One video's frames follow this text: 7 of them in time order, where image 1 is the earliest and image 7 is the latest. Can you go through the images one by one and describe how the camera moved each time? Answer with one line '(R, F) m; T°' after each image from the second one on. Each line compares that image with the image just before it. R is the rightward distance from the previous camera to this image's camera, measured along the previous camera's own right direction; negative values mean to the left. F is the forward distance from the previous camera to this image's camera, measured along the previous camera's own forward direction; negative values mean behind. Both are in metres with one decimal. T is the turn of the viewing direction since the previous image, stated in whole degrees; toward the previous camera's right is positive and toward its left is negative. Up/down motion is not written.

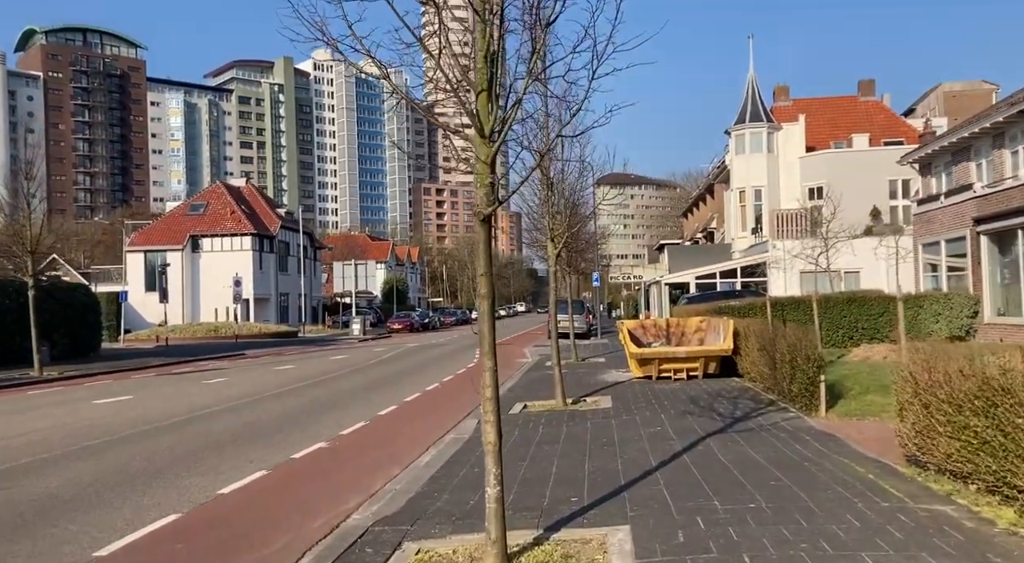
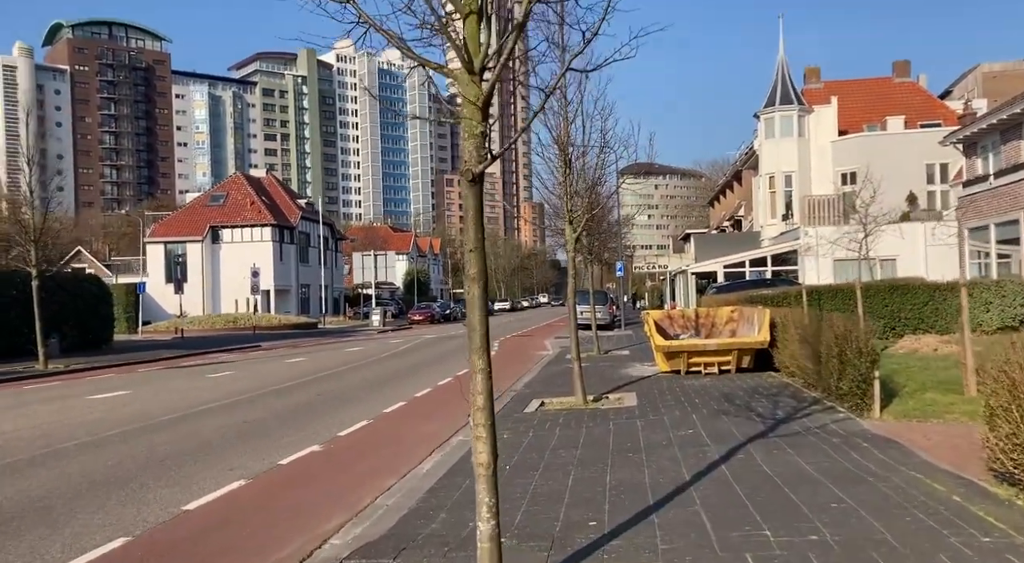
(+0.1, +1.2) m; -1°
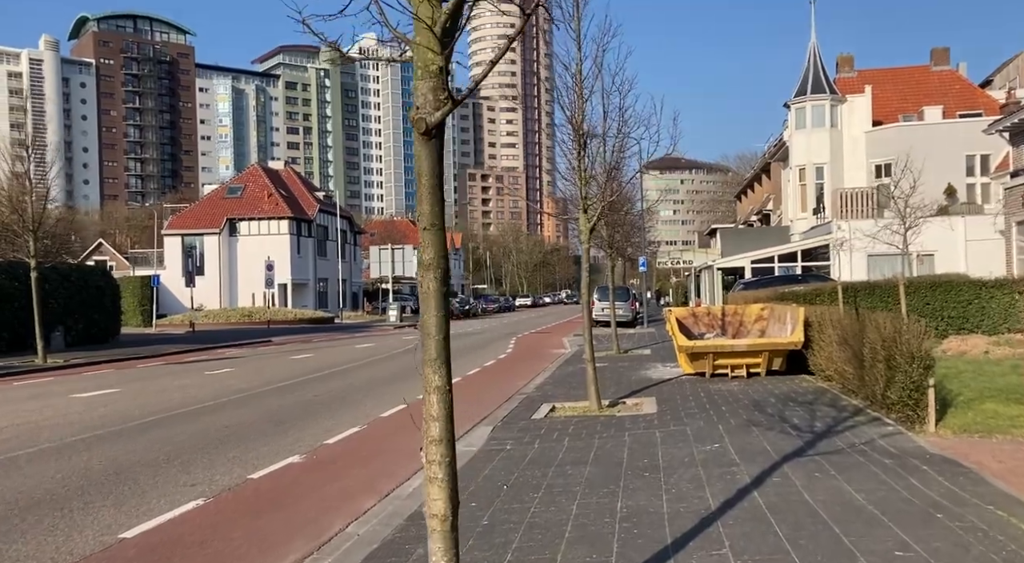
(+0.2, +1.1) m; -1°
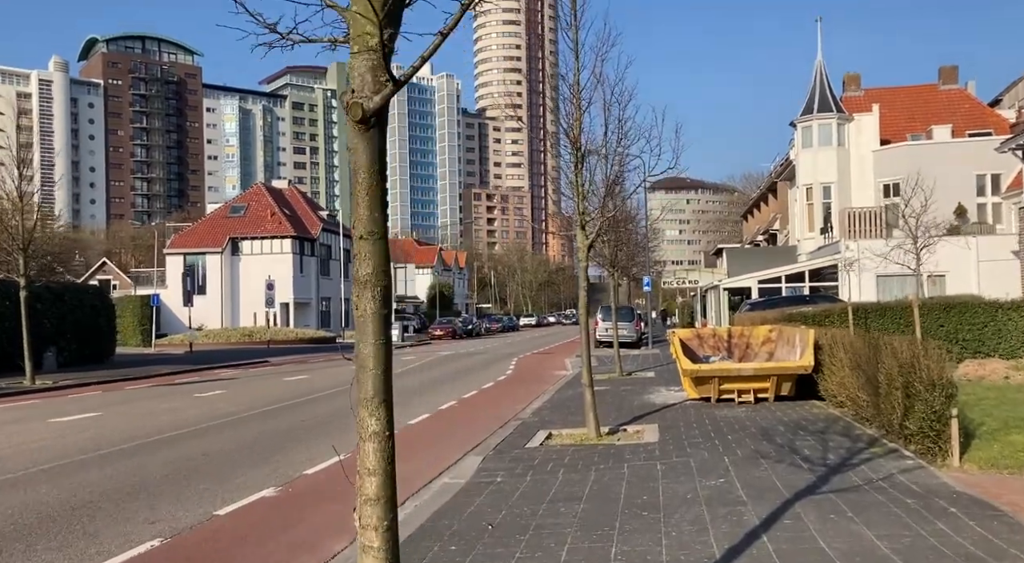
(+0.1, +0.6) m; 0°
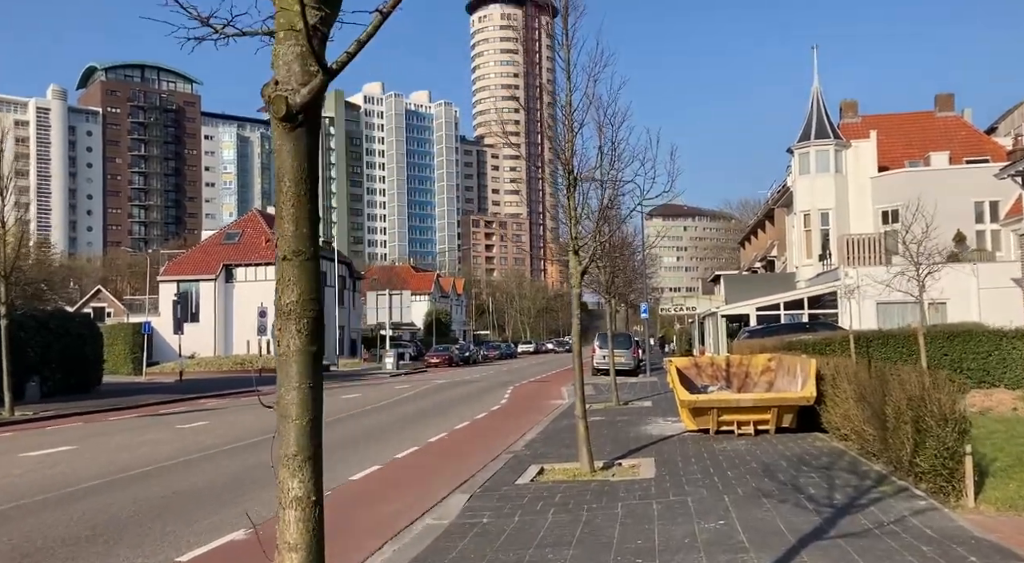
(+0.1, +0.5) m; 0°
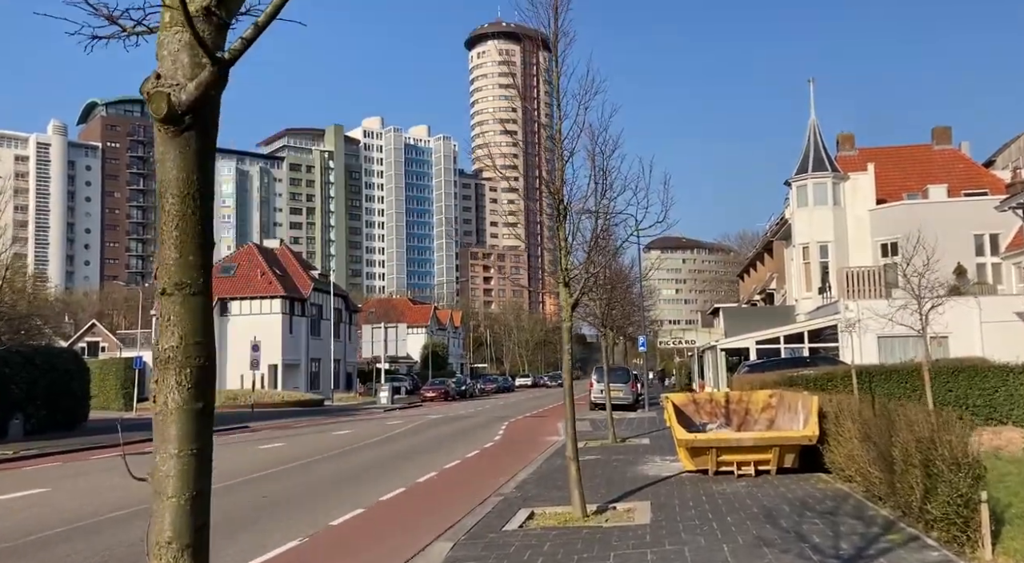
(+0.1, +0.4) m; 0°
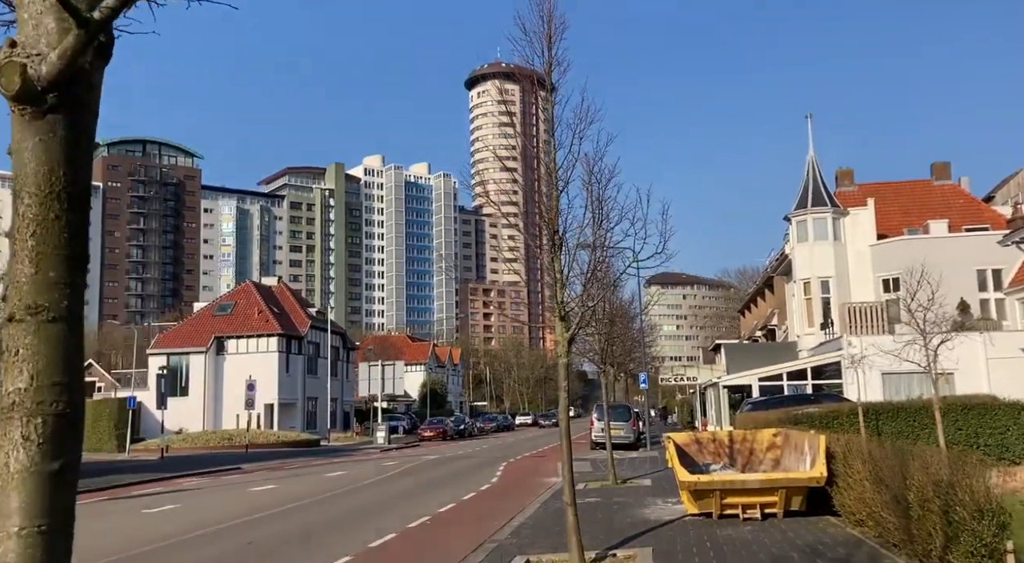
(+0.1, +0.4) m; 0°
